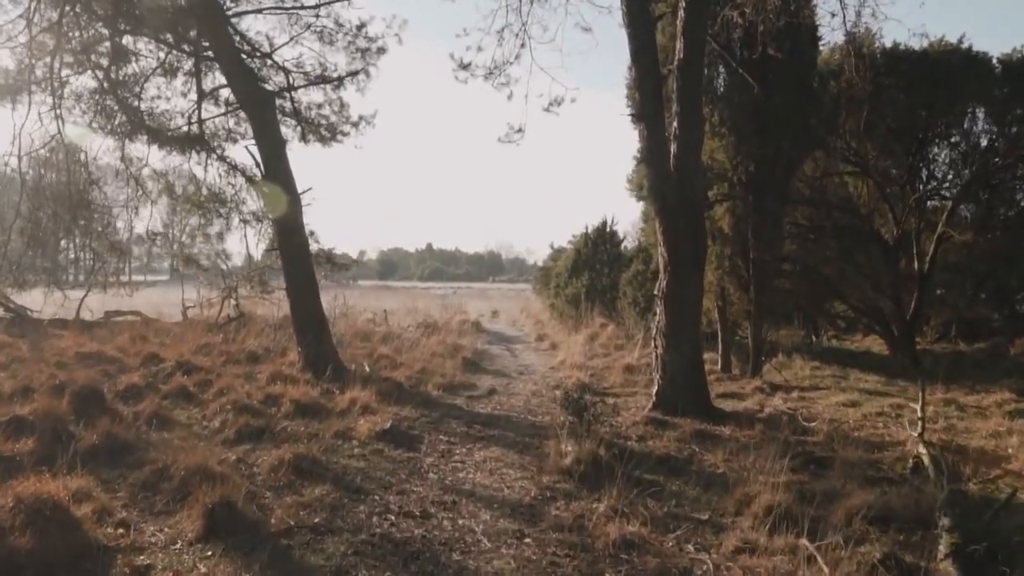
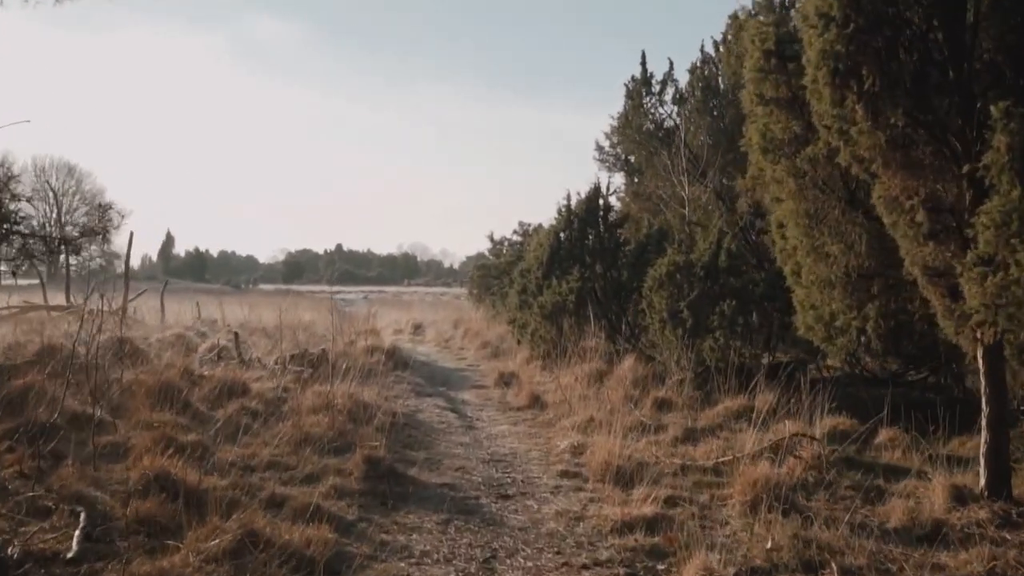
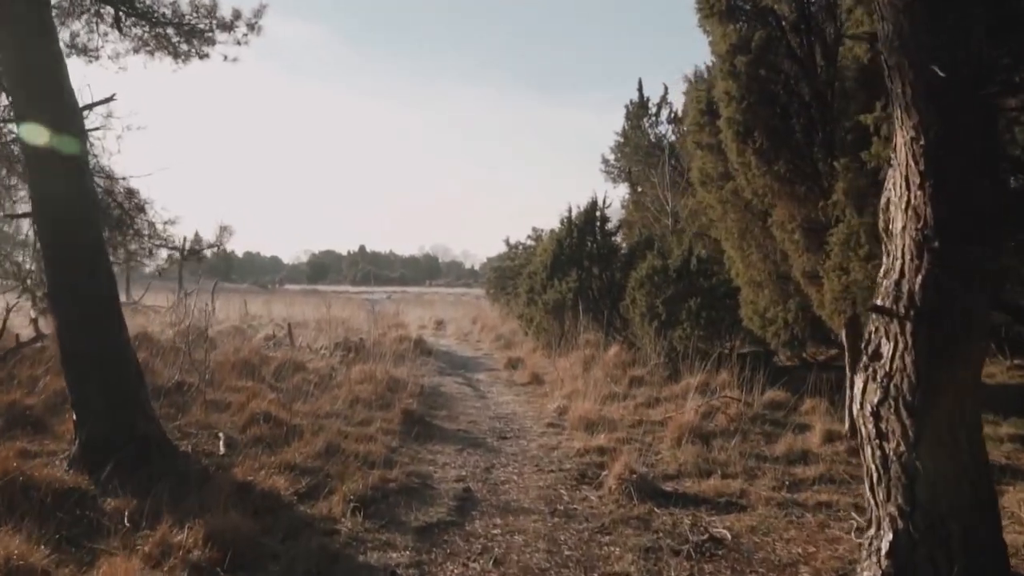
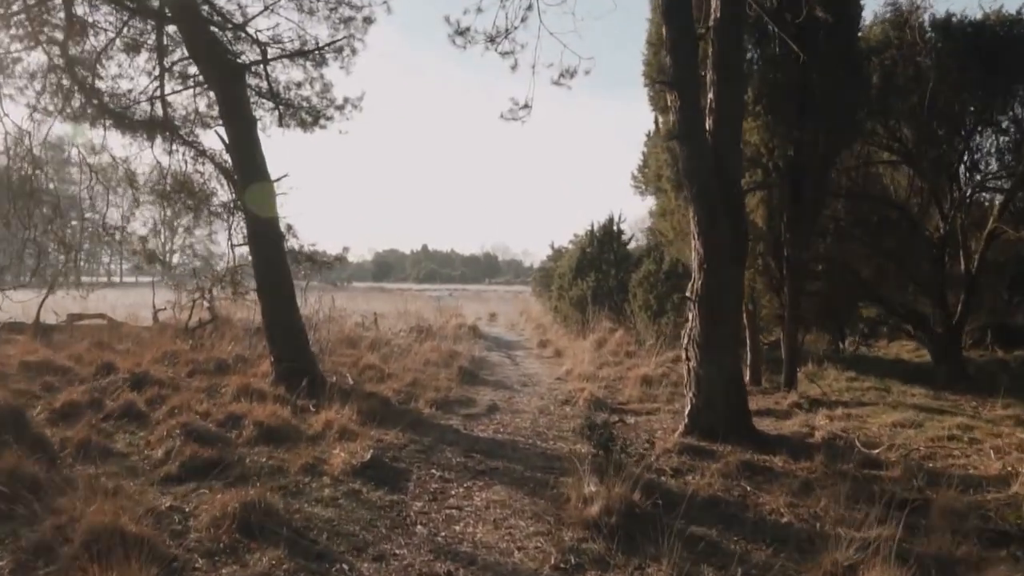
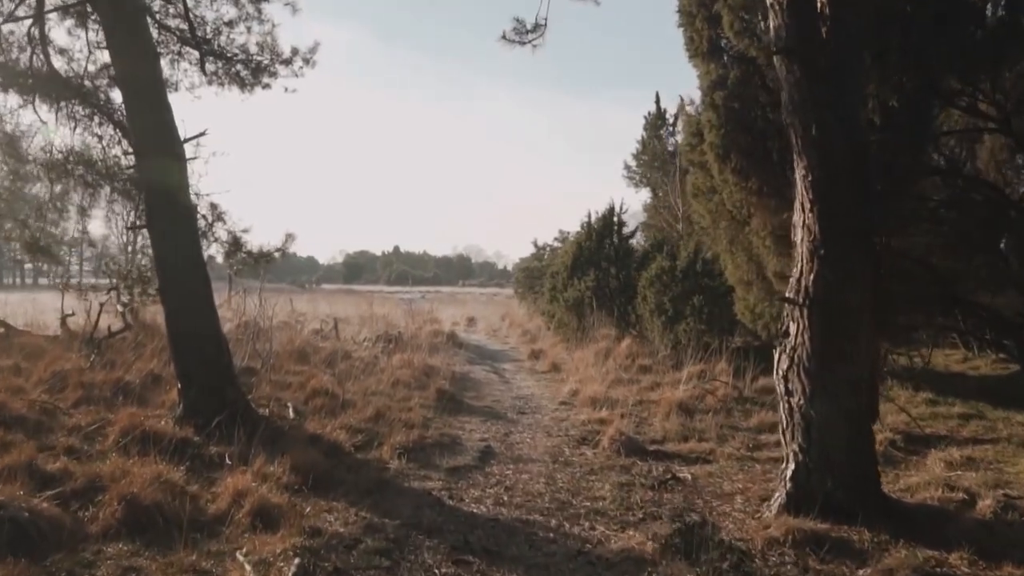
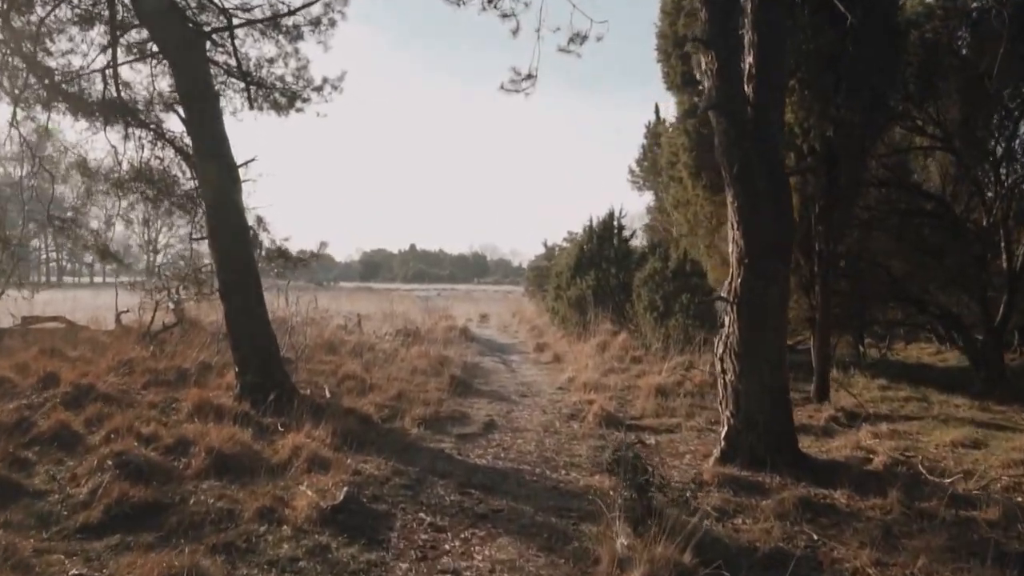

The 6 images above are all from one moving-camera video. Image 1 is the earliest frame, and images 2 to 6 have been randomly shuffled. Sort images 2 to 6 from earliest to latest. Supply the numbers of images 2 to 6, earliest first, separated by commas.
4, 6, 5, 3, 2
